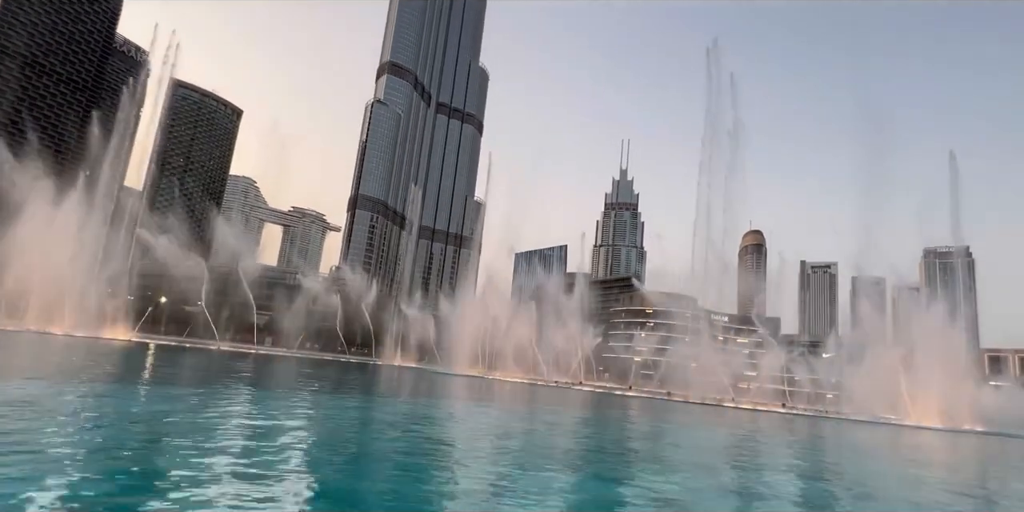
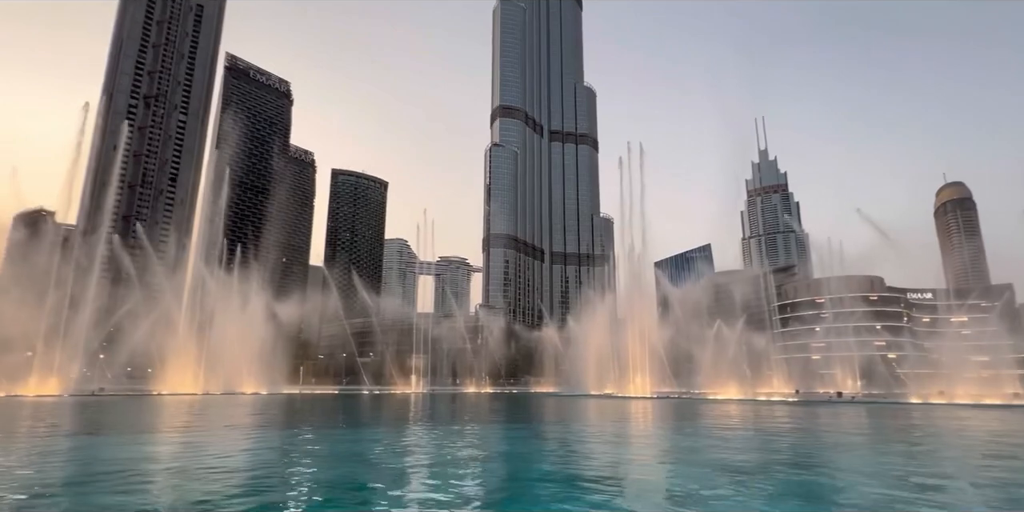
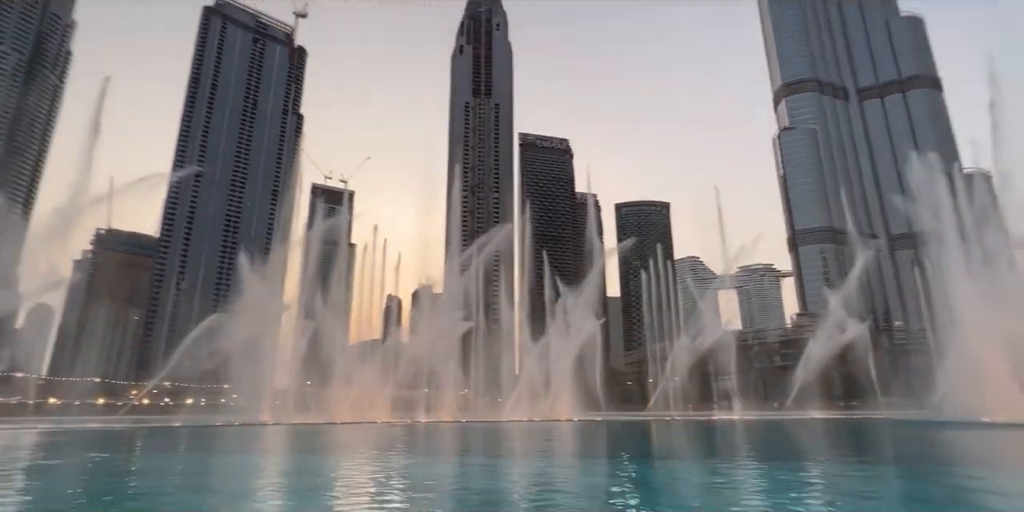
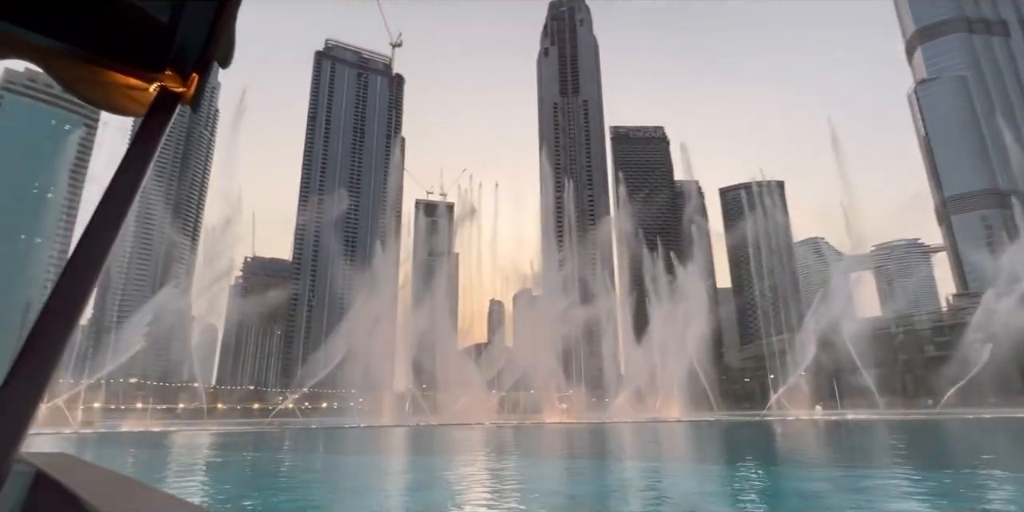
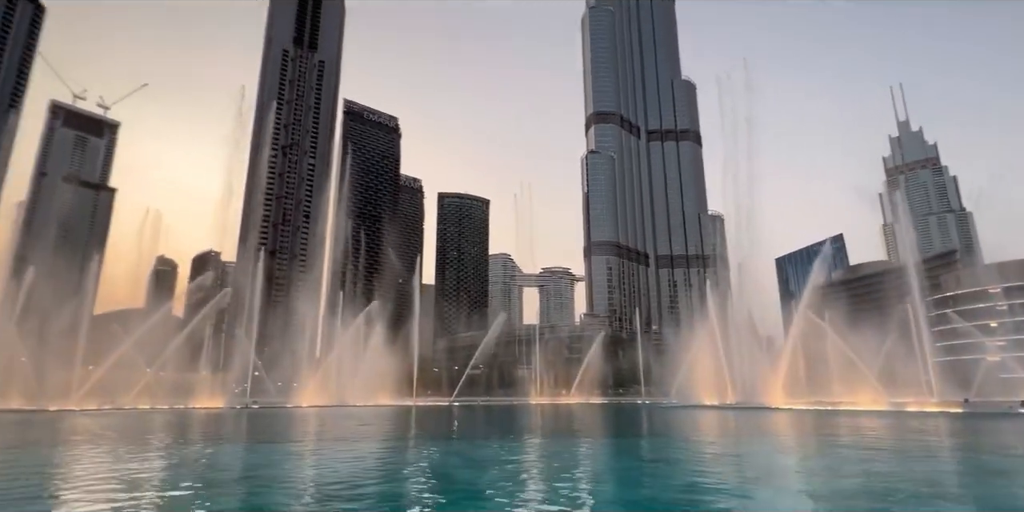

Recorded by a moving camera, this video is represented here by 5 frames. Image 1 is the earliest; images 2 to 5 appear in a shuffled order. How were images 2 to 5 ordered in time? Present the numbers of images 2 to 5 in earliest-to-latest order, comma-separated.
2, 5, 3, 4
